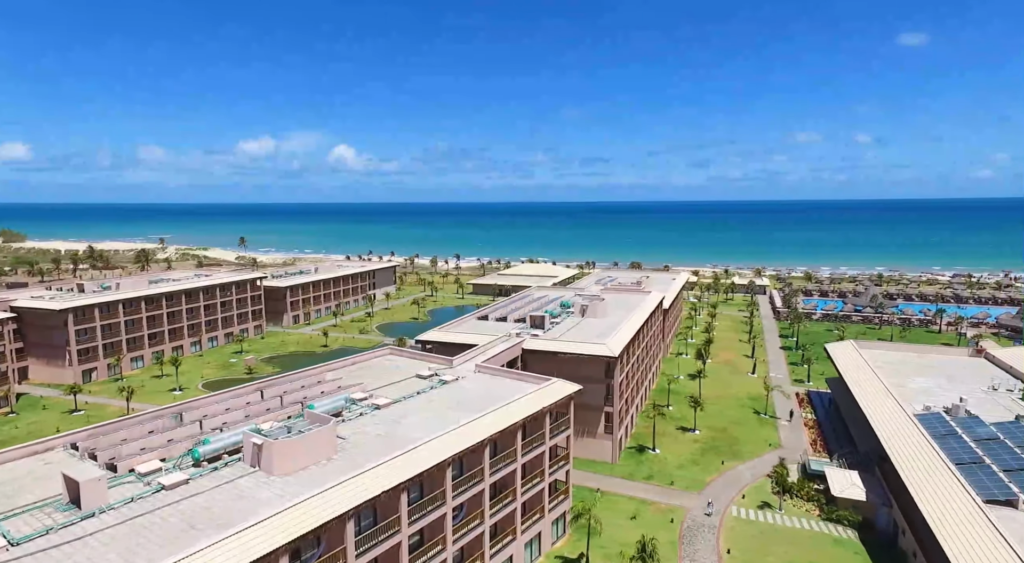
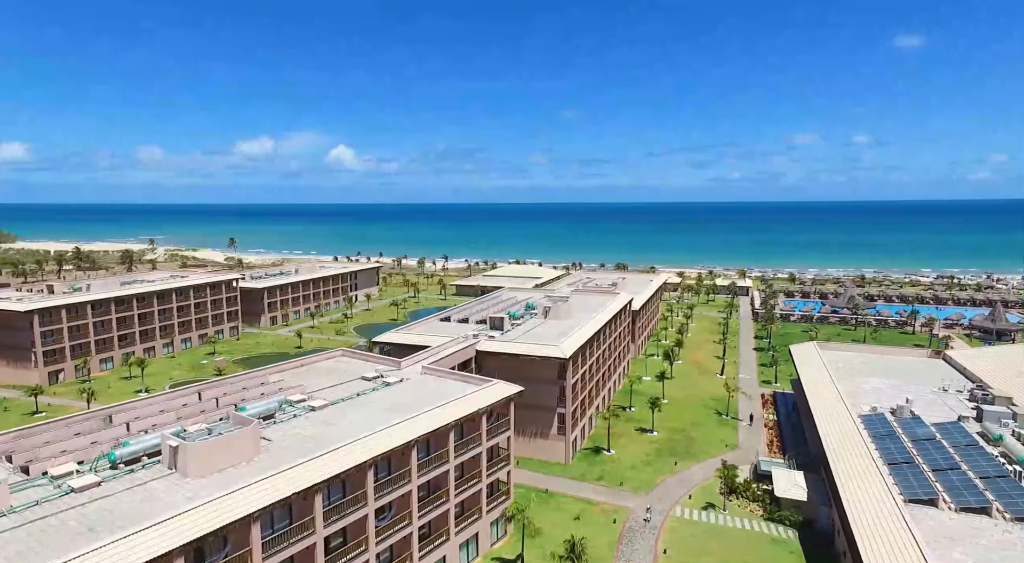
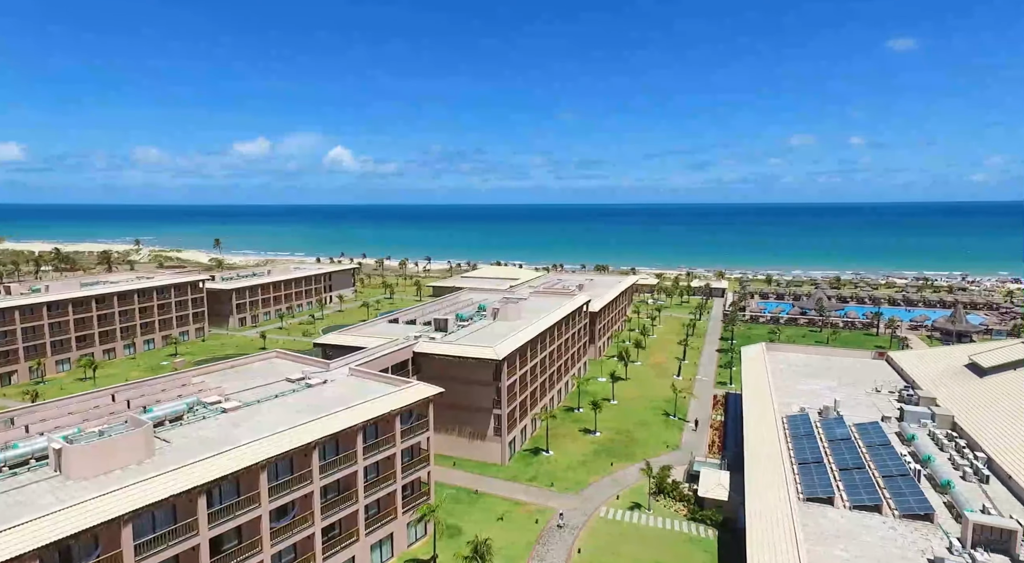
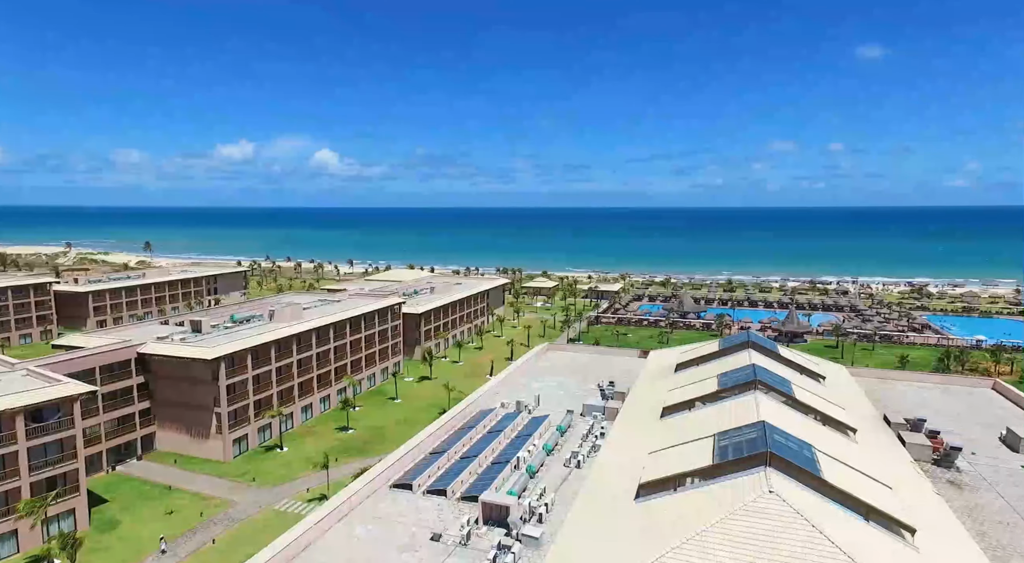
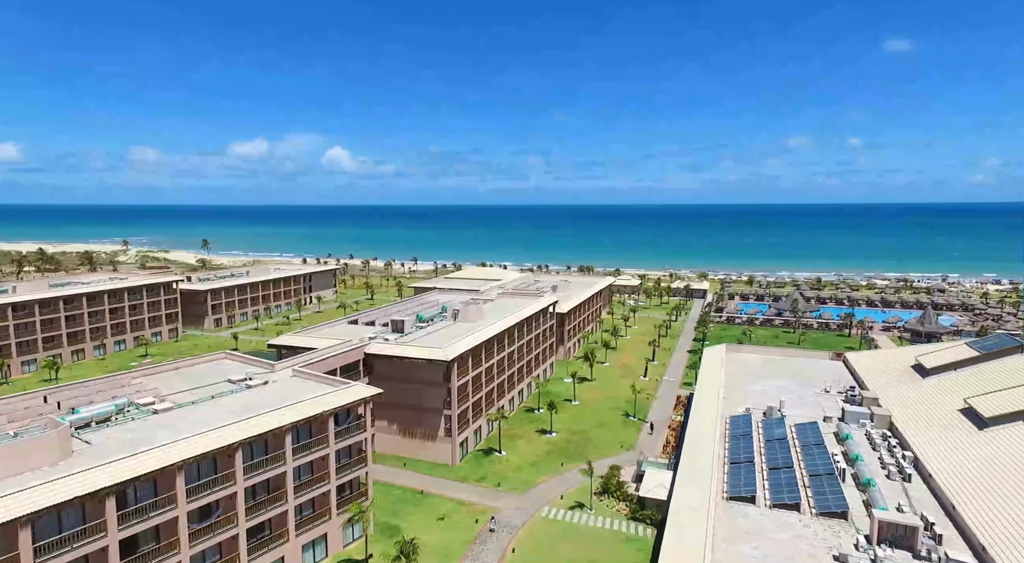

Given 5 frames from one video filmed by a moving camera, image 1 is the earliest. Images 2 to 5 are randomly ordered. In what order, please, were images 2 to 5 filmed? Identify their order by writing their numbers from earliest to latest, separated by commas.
2, 3, 5, 4
